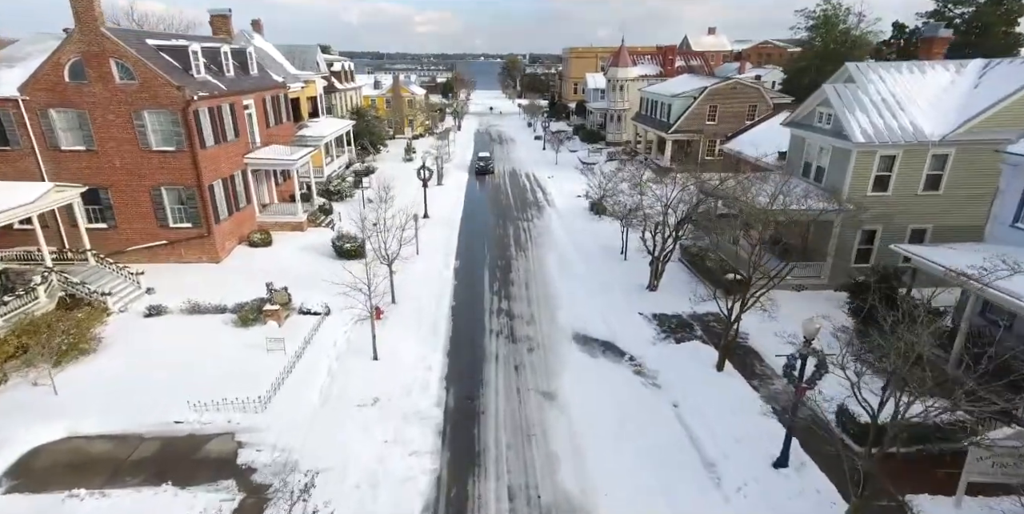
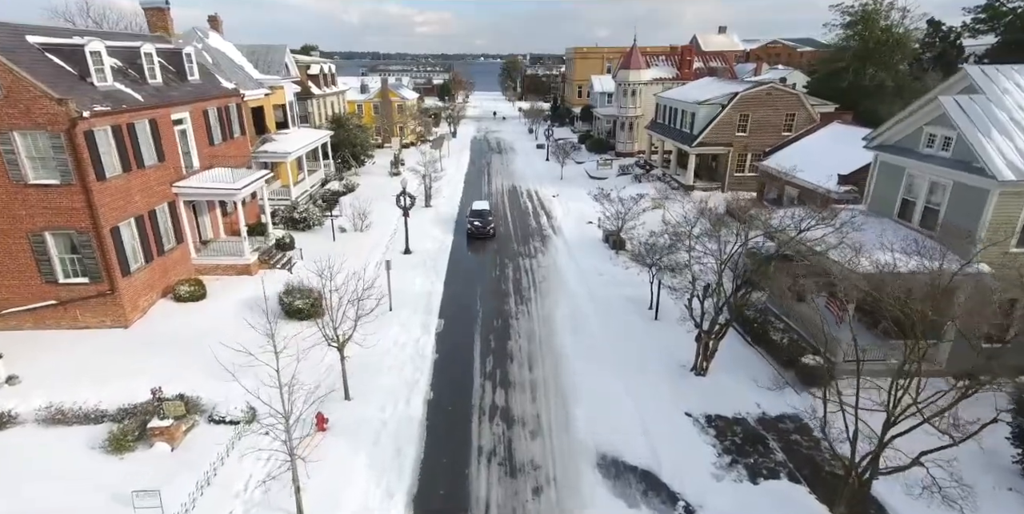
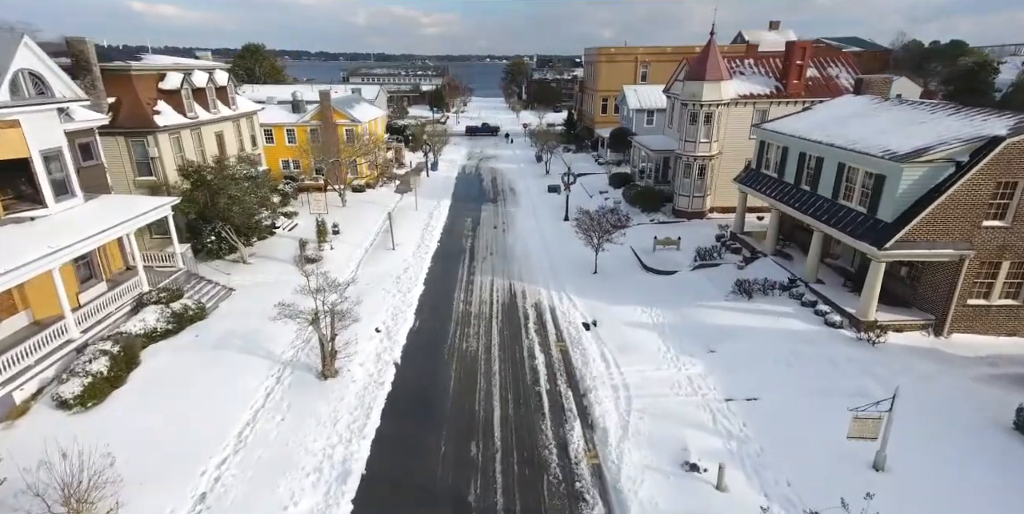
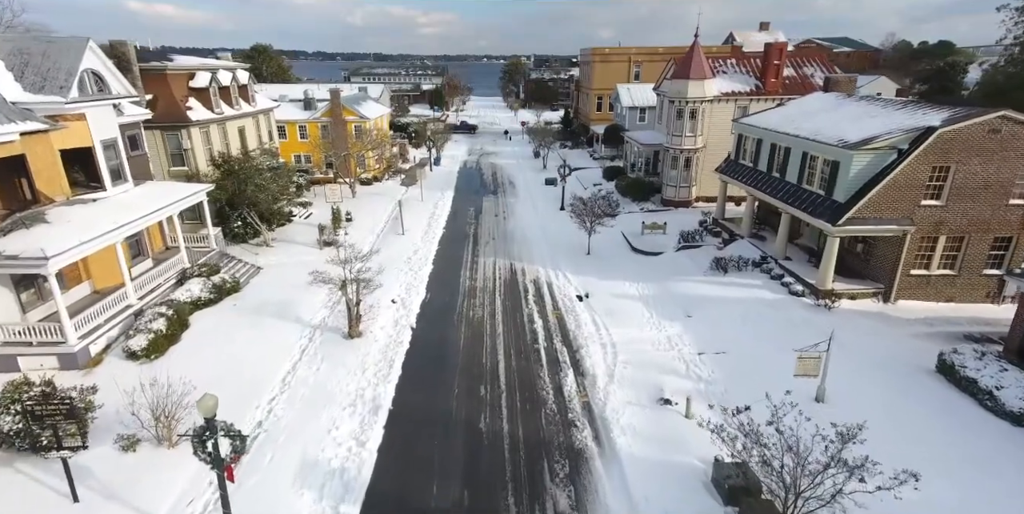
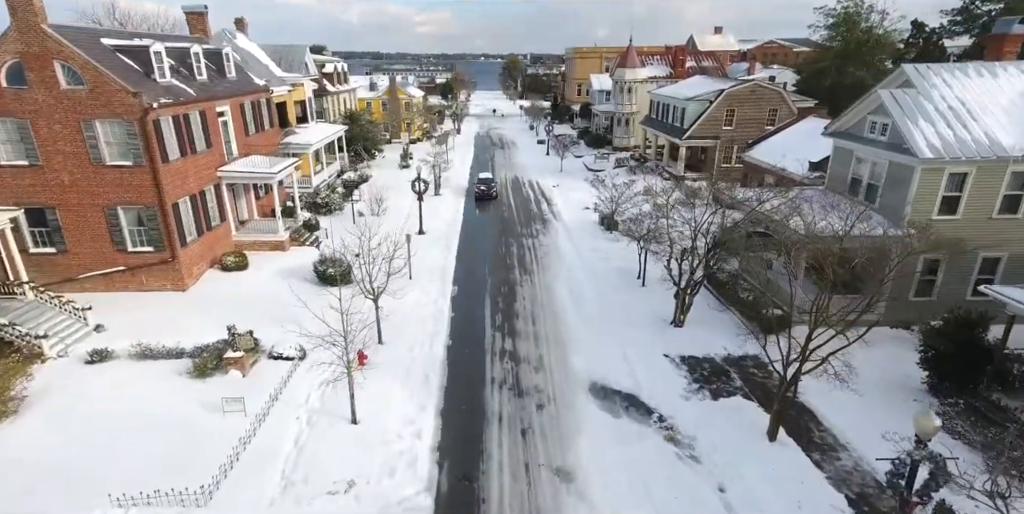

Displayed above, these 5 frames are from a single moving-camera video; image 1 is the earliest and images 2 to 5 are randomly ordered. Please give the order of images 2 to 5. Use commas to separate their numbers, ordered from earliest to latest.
5, 2, 4, 3
